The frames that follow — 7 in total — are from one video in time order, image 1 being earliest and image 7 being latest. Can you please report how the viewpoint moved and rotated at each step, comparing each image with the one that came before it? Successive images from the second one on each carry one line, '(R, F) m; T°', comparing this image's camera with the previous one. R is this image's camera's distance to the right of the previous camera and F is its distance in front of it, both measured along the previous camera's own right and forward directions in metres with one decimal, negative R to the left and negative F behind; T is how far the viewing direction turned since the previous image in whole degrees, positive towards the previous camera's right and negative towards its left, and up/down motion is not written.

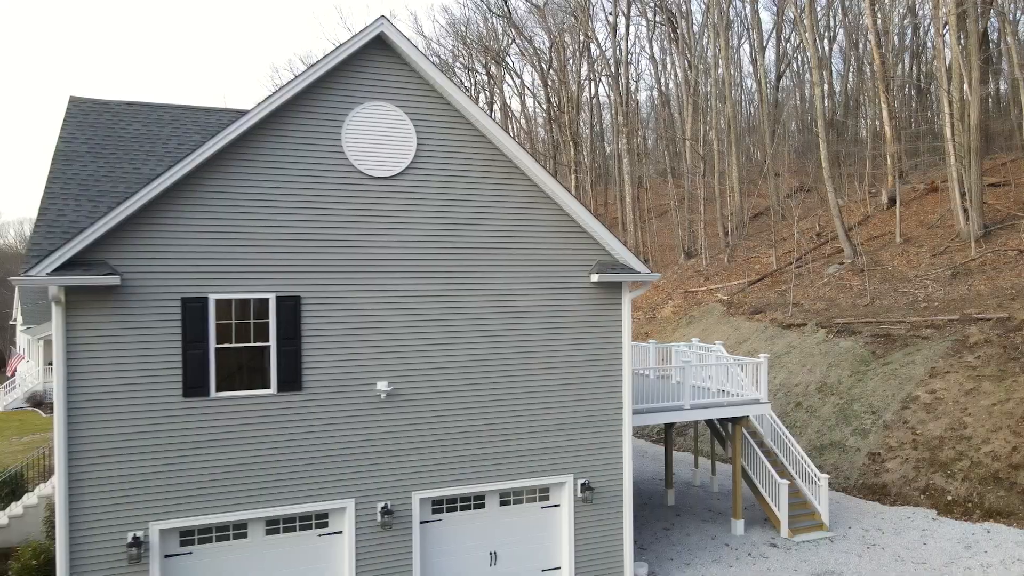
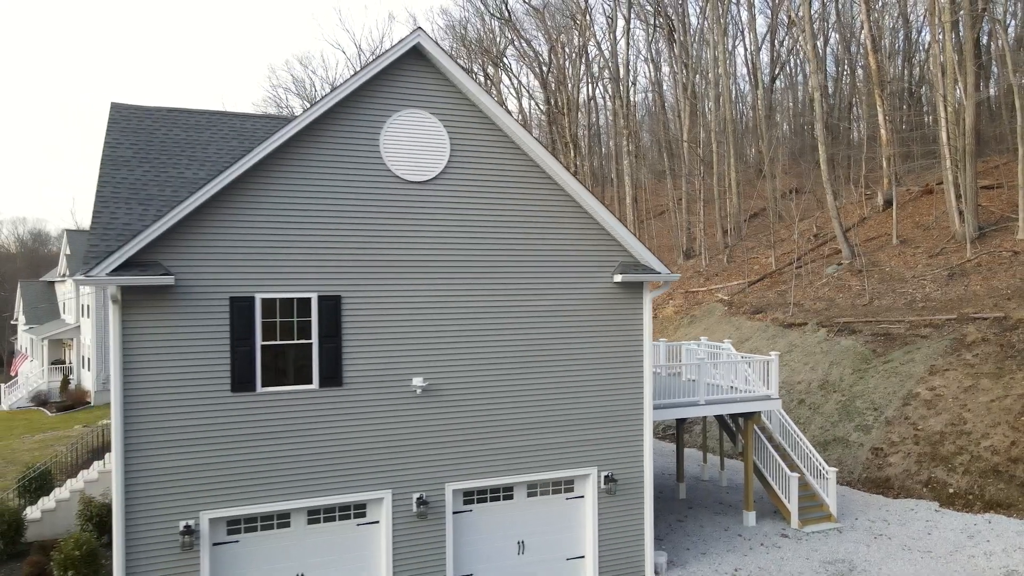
(-0.6, -0.4) m; +1°
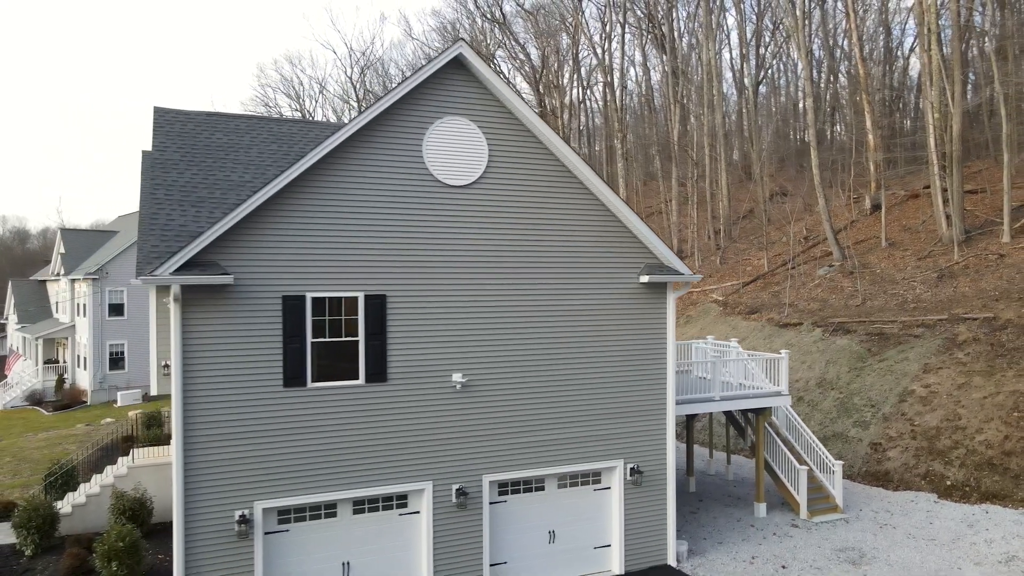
(-0.8, -0.5) m; +1°
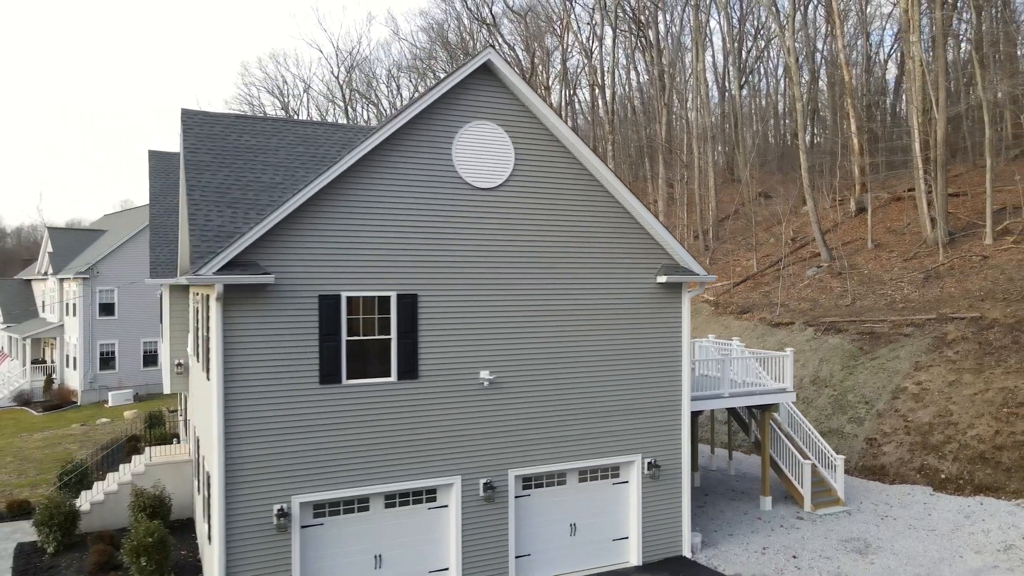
(-0.7, -0.3) m; +2°
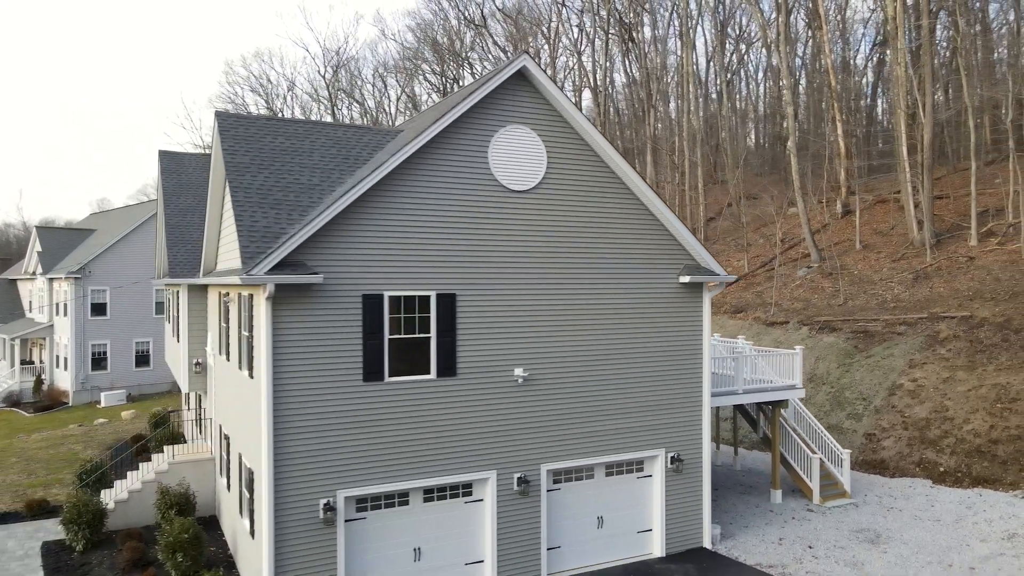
(-0.9, -0.3) m; +2°
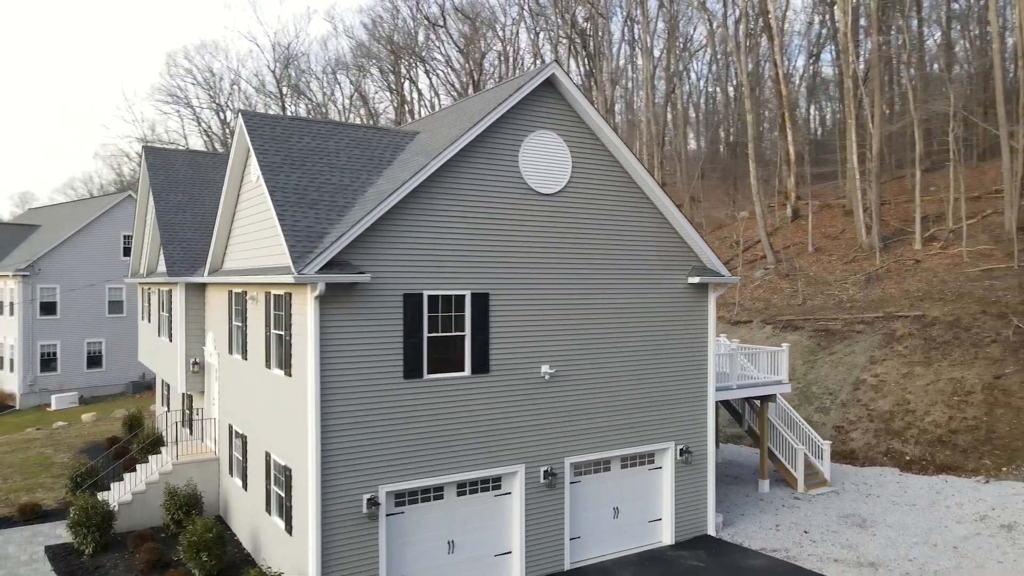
(-1.5, -0.3) m; +5°
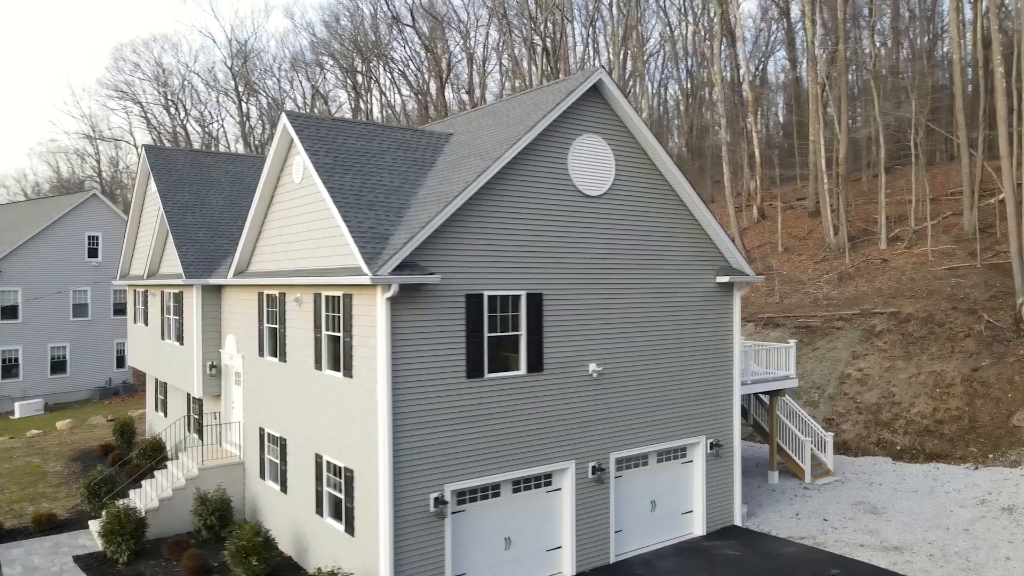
(-1.7, -0.1) m; +4°
